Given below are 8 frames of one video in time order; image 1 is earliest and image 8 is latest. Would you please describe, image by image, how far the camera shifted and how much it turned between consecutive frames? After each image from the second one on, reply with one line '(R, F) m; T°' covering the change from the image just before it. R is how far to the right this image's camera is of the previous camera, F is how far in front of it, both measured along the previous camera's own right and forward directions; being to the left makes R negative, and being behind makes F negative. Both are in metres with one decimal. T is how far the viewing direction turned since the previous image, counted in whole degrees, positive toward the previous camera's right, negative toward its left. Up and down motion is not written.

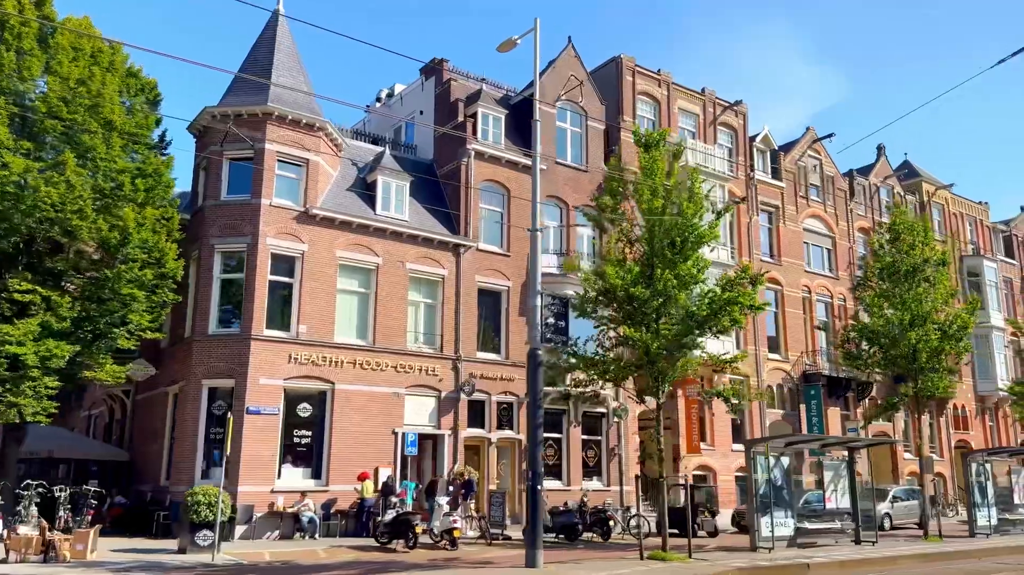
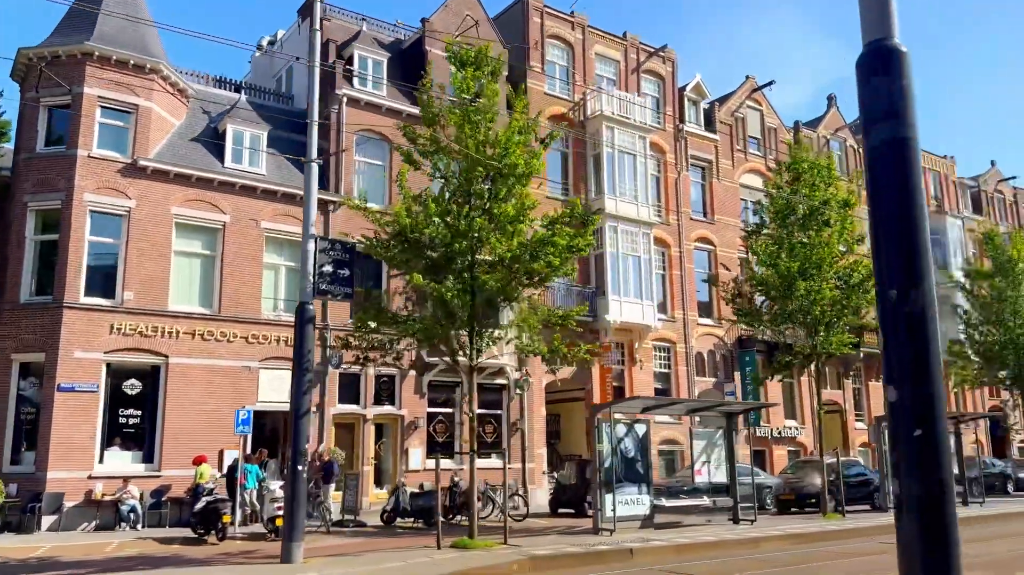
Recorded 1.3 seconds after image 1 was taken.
(+3.7, +2.5) m; 0°
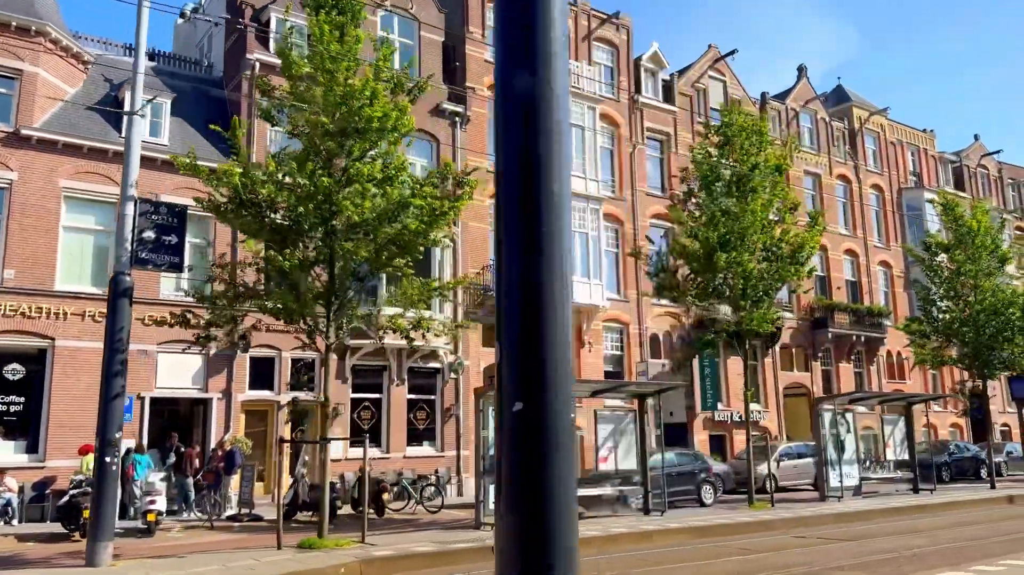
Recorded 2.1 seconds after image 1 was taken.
(+2.2, +1.4) m; 0°
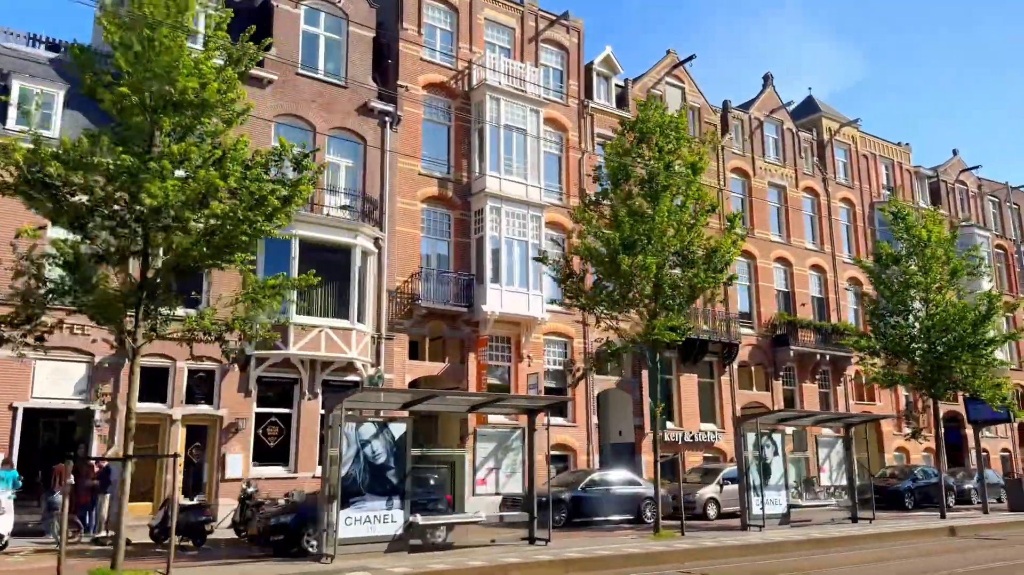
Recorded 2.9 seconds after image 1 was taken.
(+2.2, +1.4) m; 0°
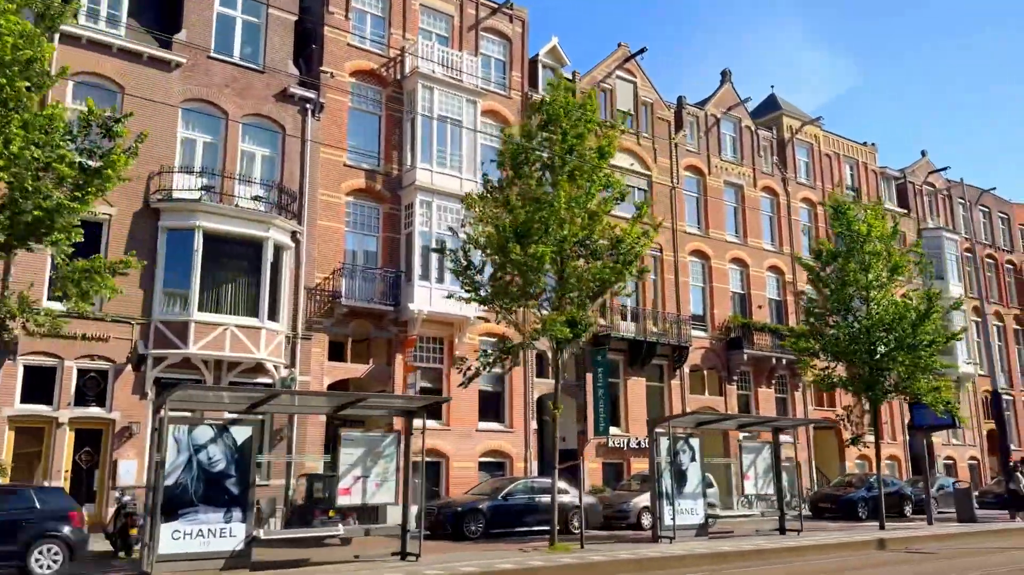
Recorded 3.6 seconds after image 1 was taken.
(+1.9, +1.2) m; +1°
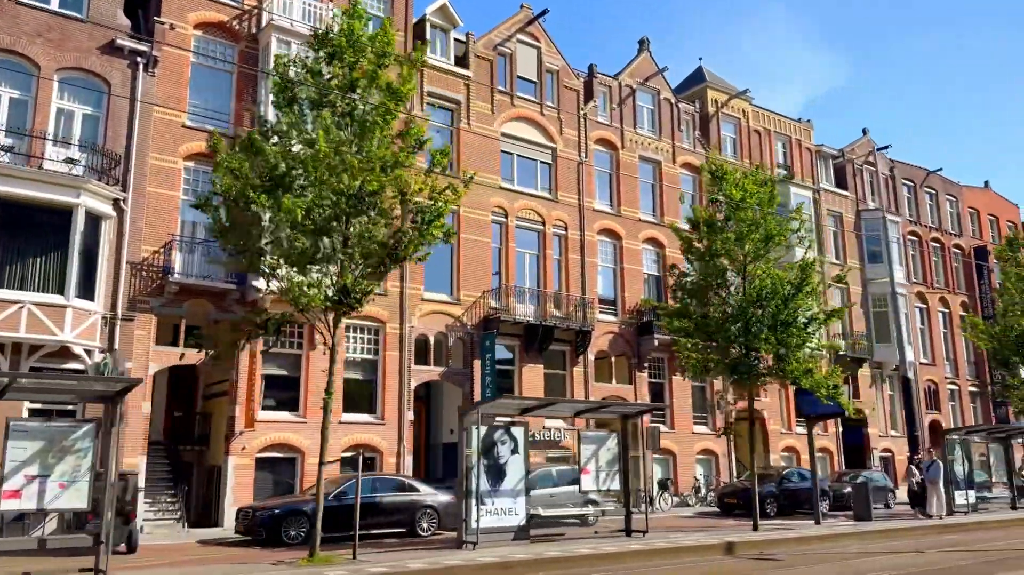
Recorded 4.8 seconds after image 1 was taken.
(+3.4, +2.2) m; +1°
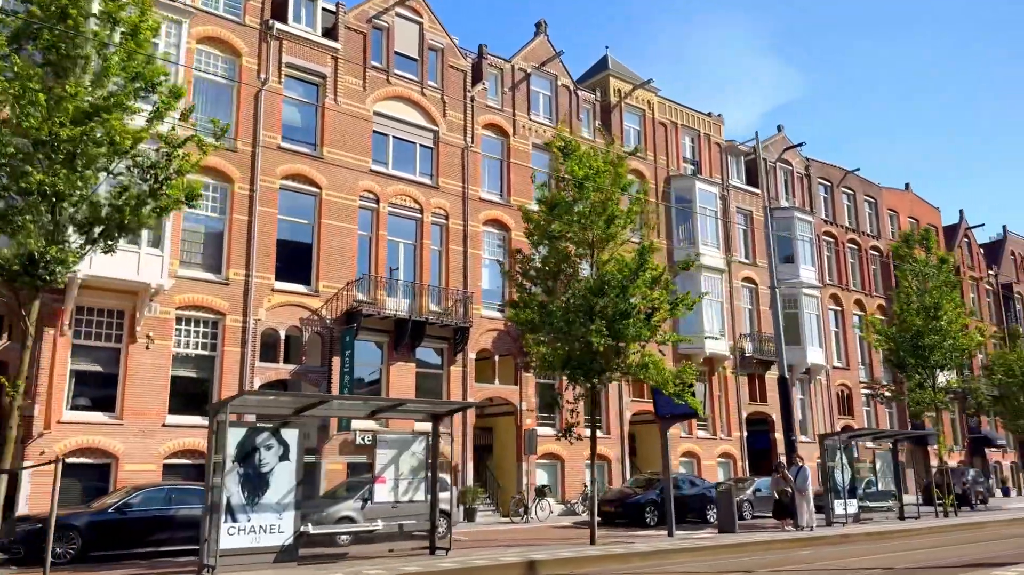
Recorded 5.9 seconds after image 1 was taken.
(+2.8, +1.9) m; +3°
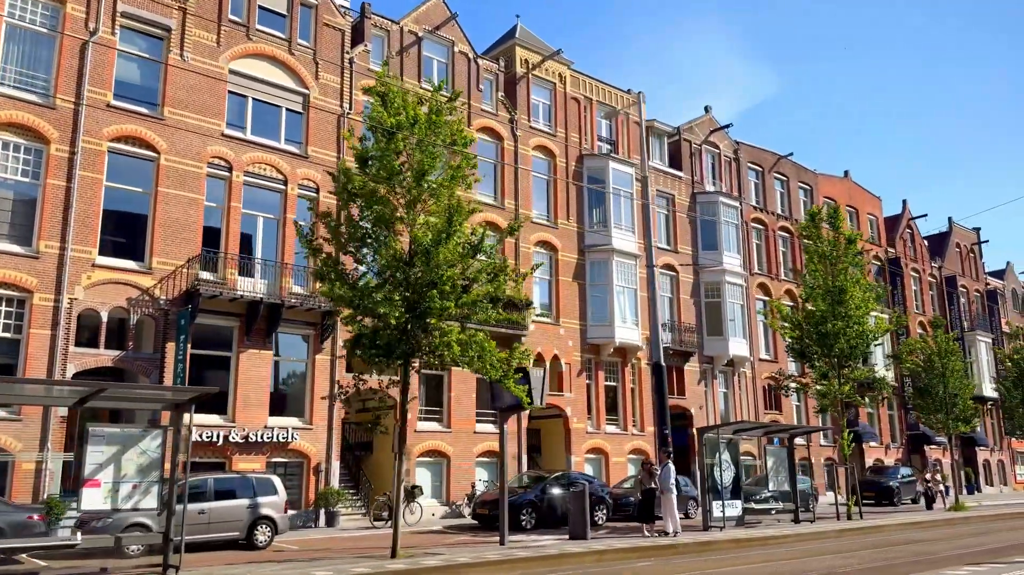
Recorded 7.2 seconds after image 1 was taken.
(+3.0, +2.3) m; +2°
